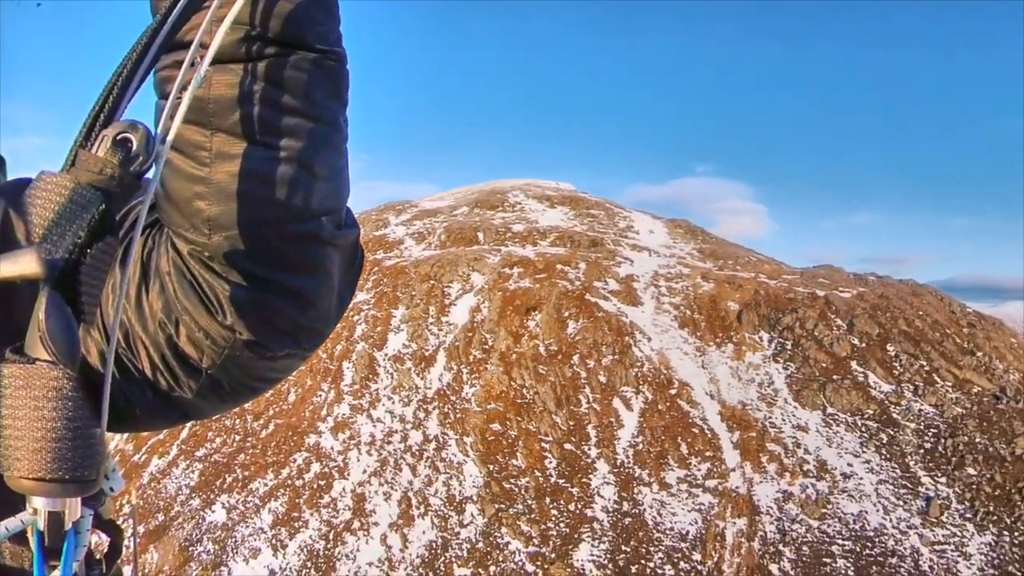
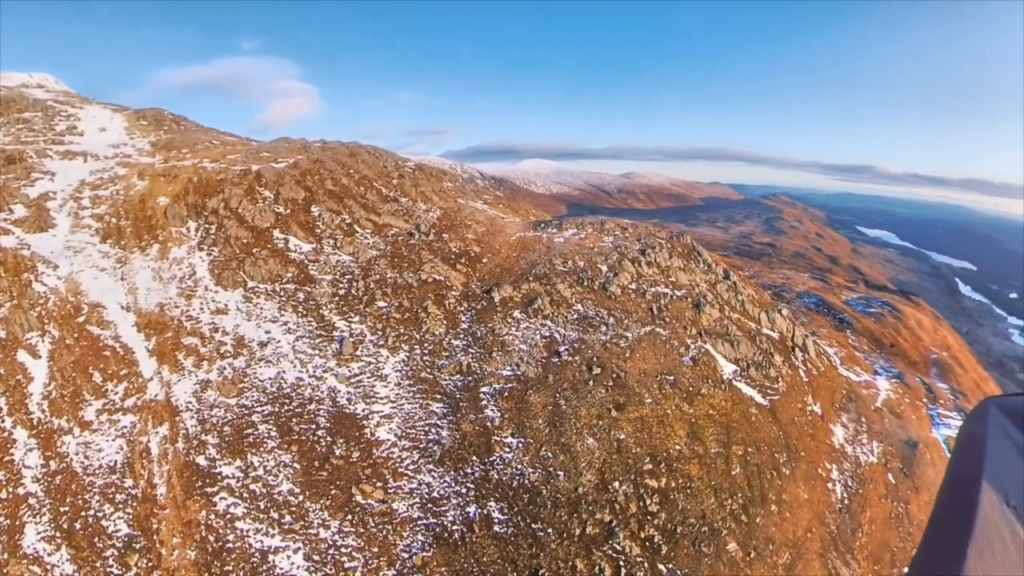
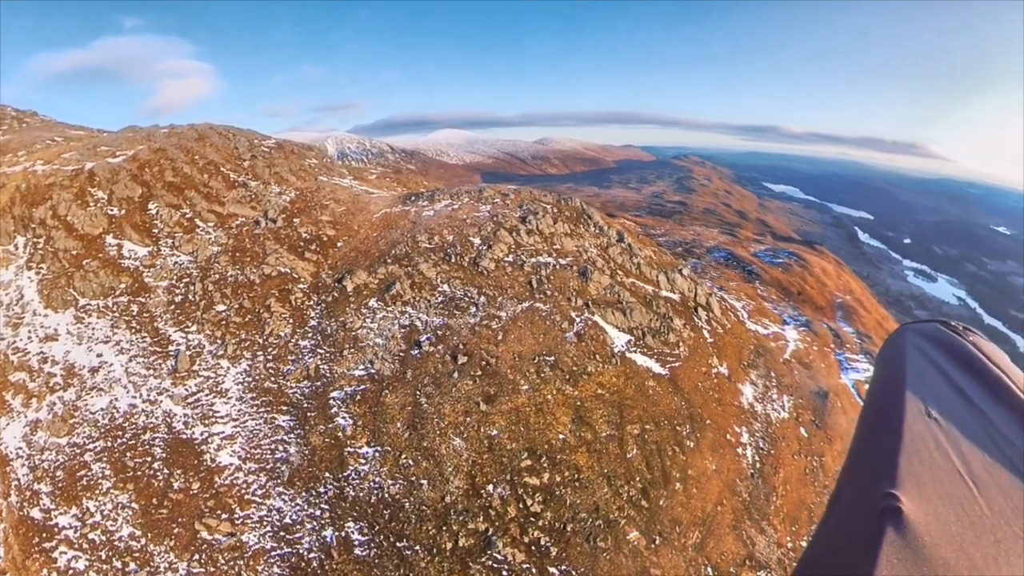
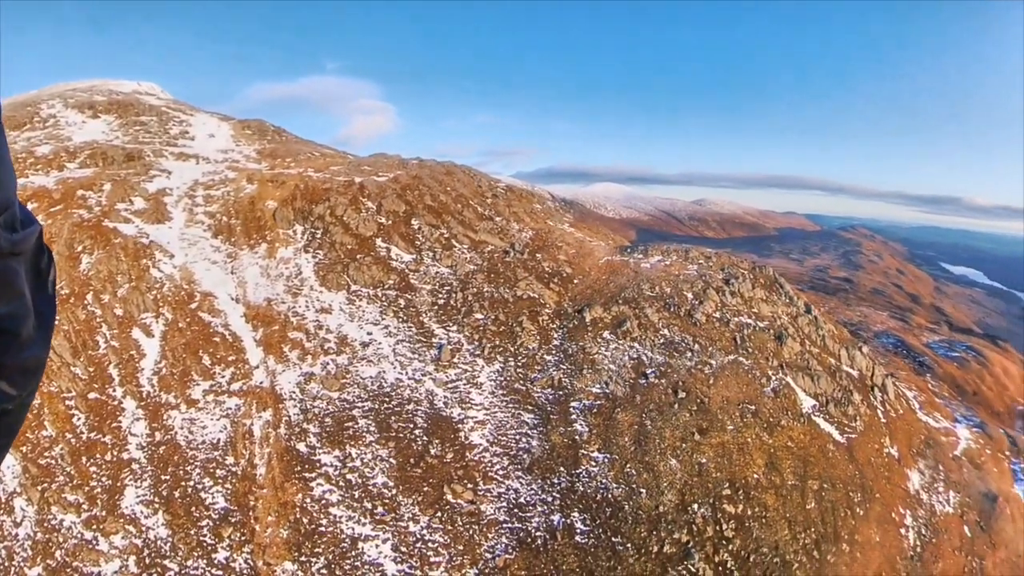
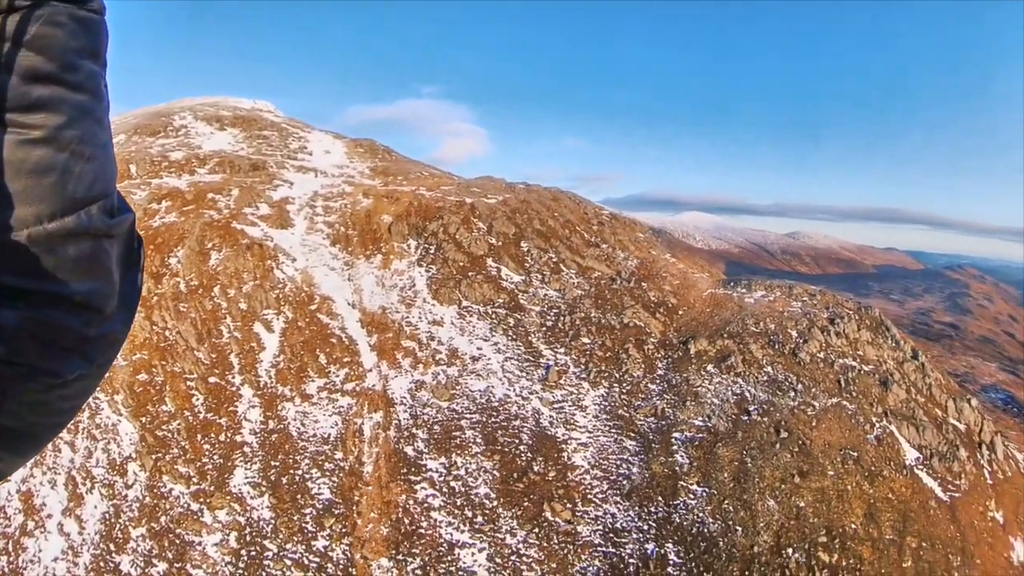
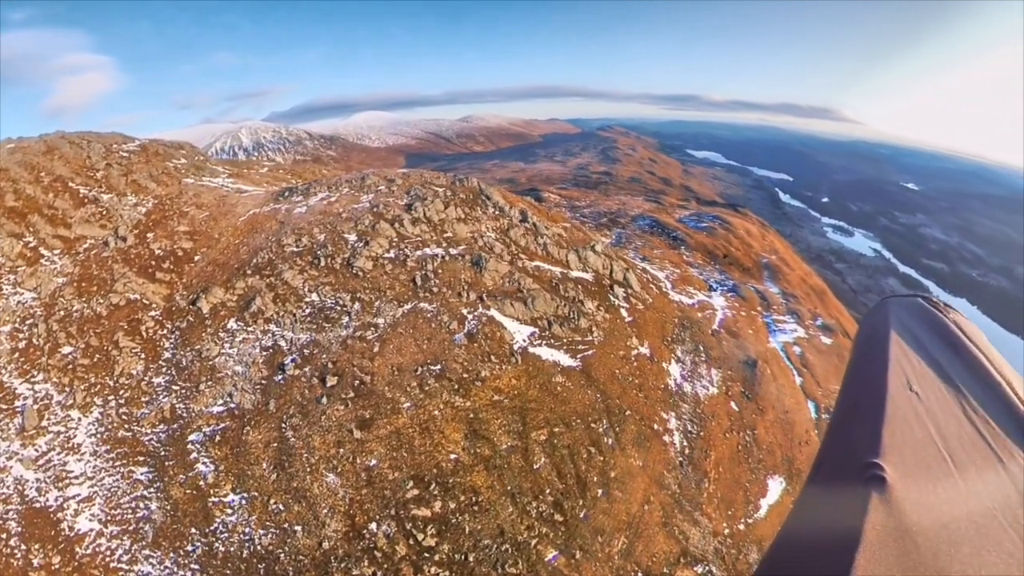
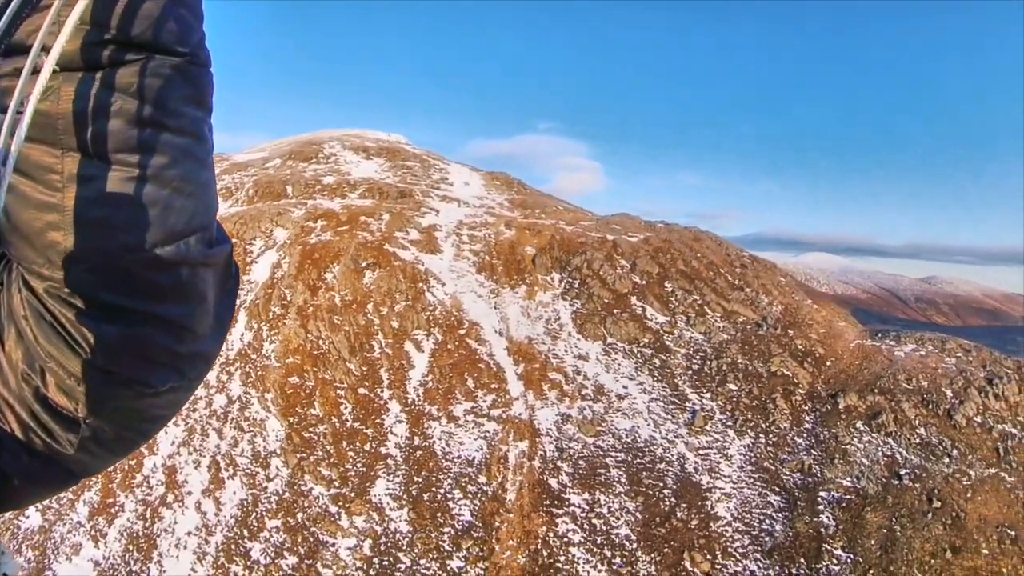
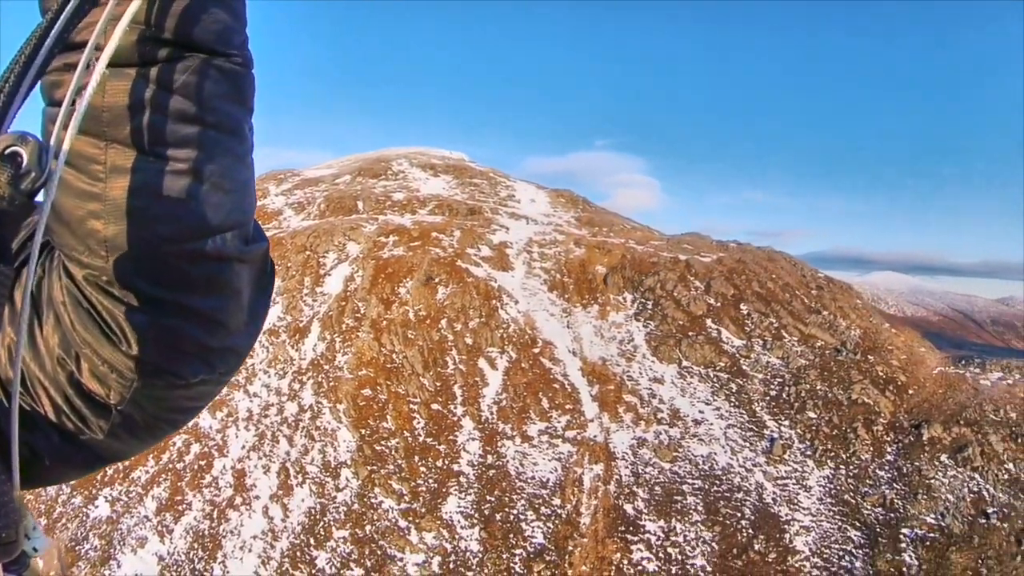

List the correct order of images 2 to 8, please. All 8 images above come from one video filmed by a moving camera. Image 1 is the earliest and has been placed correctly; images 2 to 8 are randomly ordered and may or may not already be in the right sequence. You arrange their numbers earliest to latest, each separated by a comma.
8, 7, 5, 4, 2, 3, 6
